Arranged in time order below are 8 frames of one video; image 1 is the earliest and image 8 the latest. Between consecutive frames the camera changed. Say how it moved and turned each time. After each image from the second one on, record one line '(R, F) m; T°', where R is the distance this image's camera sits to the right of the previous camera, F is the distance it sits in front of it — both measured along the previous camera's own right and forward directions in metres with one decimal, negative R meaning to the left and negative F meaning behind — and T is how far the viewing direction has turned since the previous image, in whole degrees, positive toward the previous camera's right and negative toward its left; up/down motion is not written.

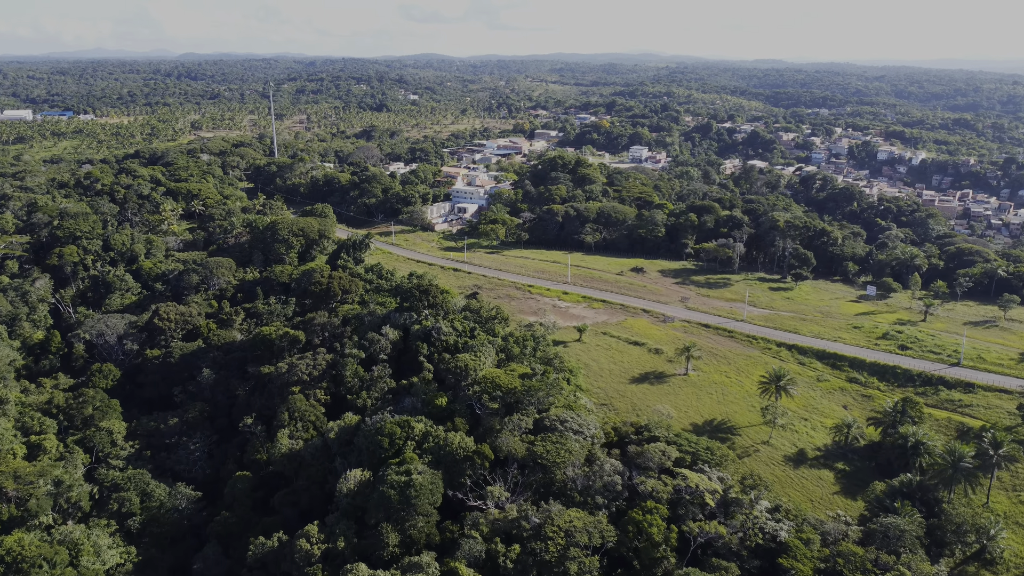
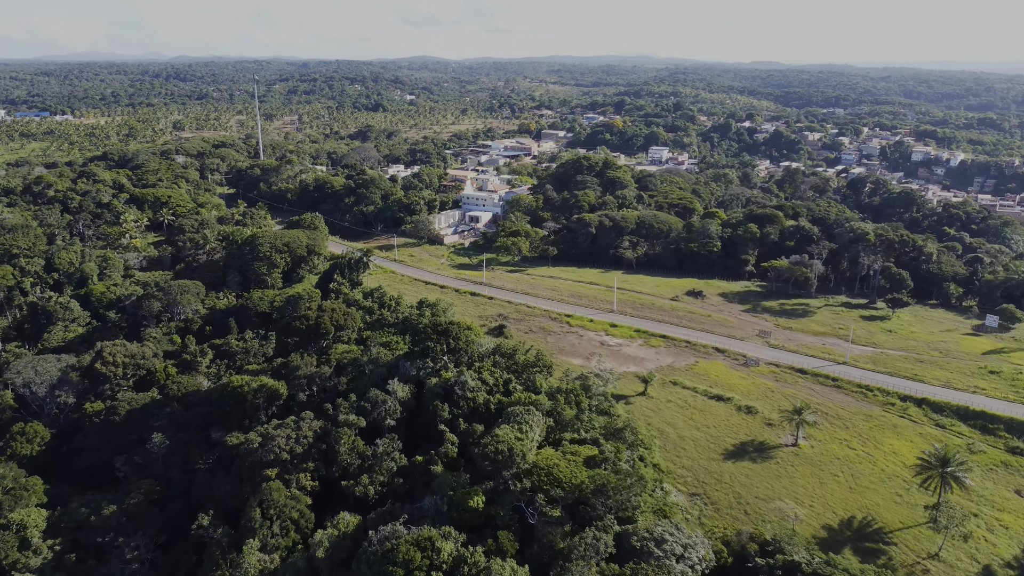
(-3.0, +14.4) m; 0°
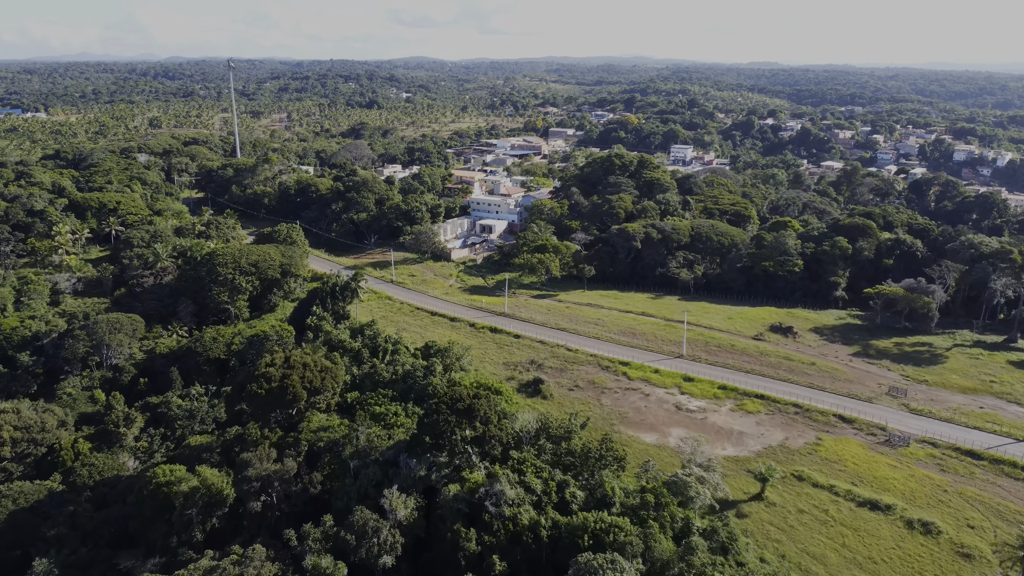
(-2.3, +15.3) m; 0°
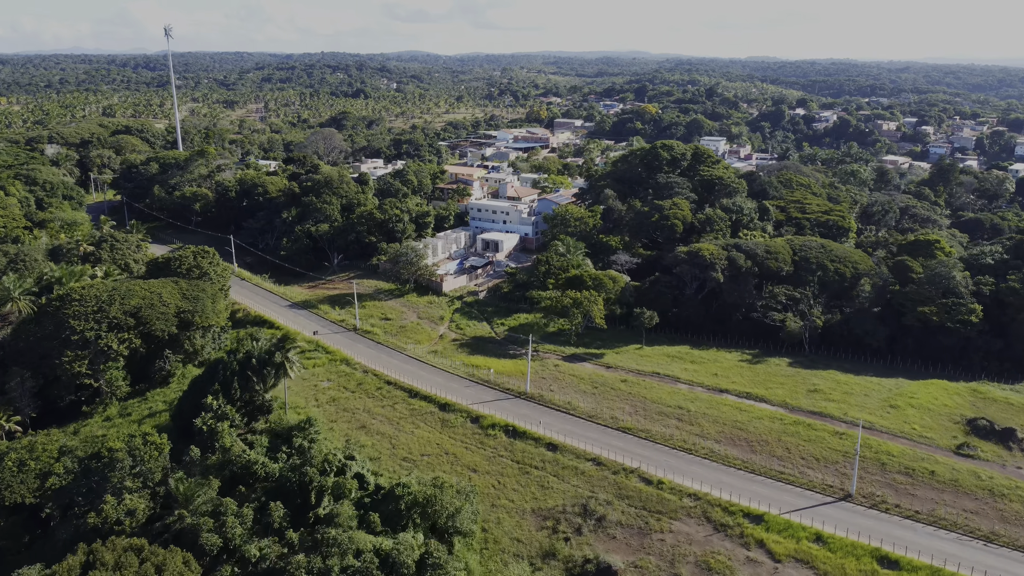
(-1.4, +20.6) m; 0°
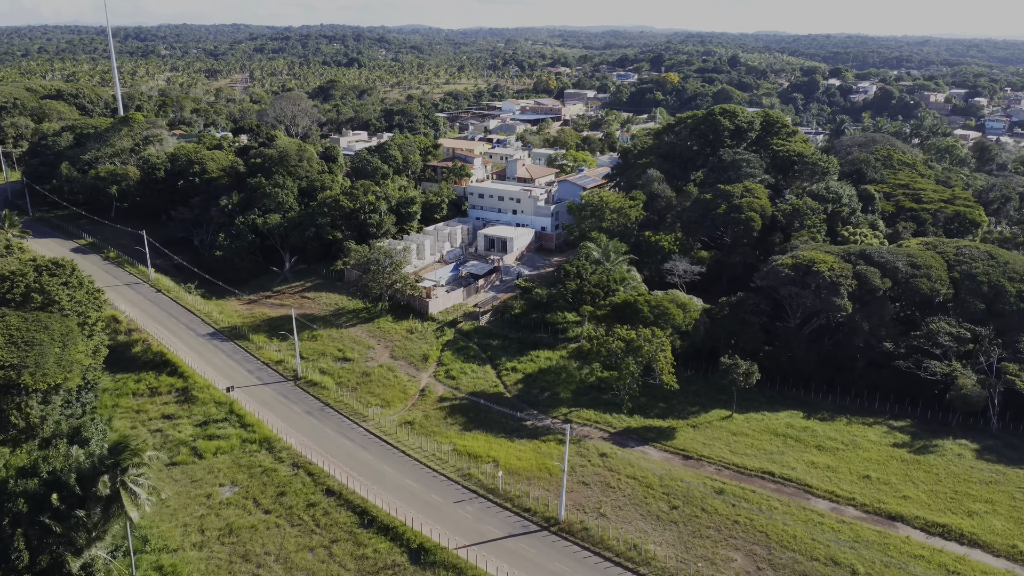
(-0.5, +14.6) m; 0°
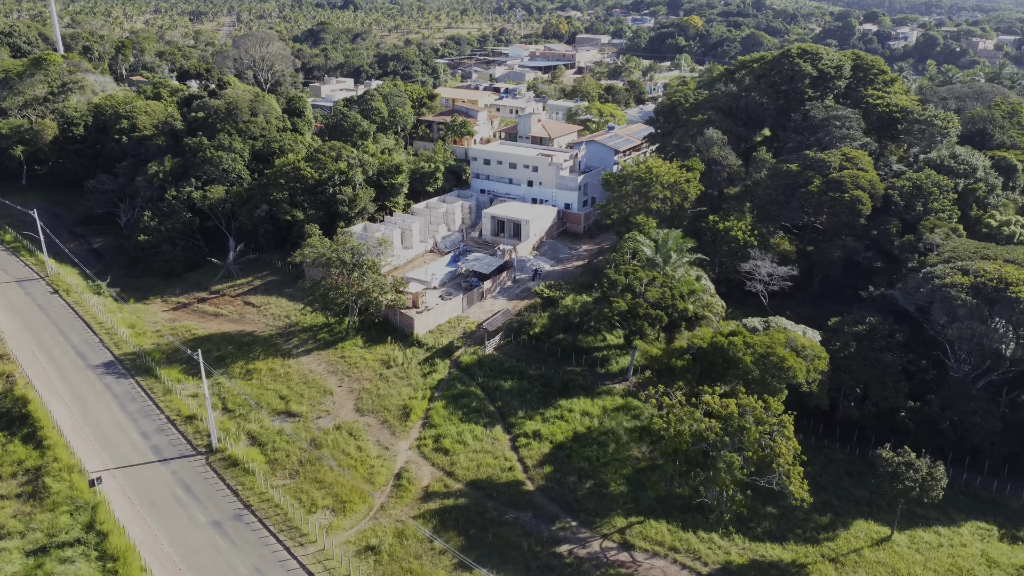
(-0.5, +10.4) m; 0°
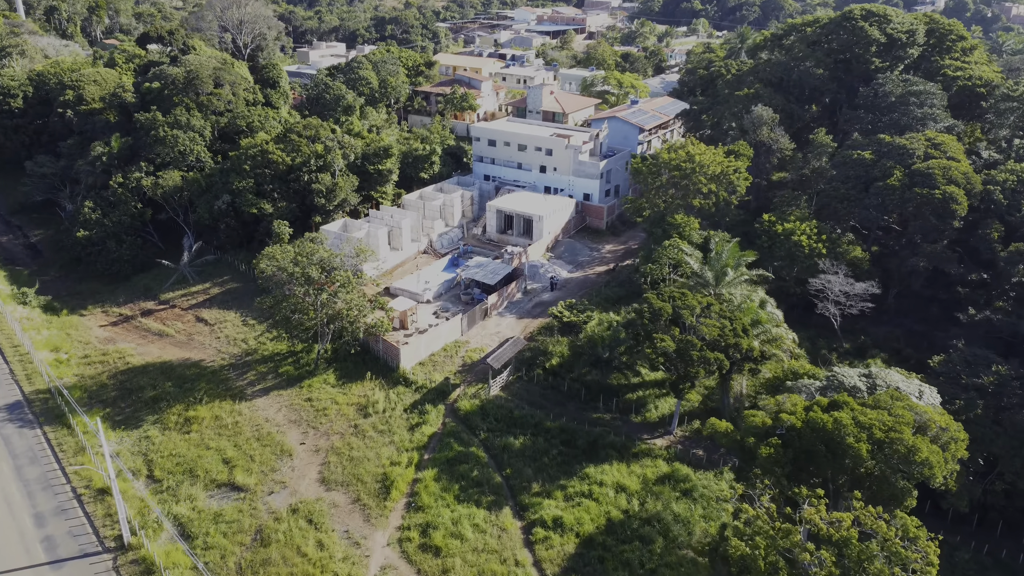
(-0.2, +5.3) m; 0°
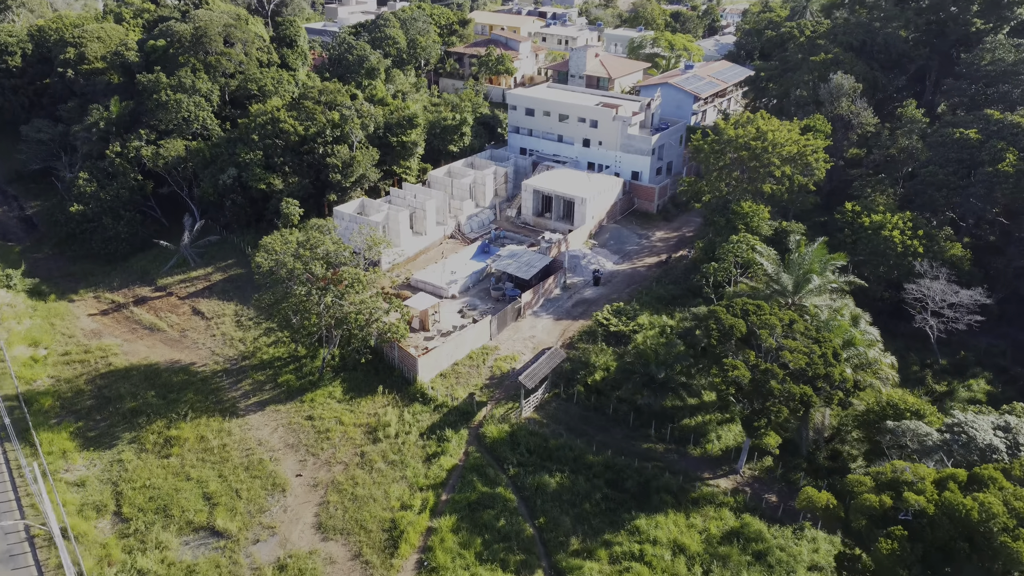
(-0.1, +3.1) m; -2°
